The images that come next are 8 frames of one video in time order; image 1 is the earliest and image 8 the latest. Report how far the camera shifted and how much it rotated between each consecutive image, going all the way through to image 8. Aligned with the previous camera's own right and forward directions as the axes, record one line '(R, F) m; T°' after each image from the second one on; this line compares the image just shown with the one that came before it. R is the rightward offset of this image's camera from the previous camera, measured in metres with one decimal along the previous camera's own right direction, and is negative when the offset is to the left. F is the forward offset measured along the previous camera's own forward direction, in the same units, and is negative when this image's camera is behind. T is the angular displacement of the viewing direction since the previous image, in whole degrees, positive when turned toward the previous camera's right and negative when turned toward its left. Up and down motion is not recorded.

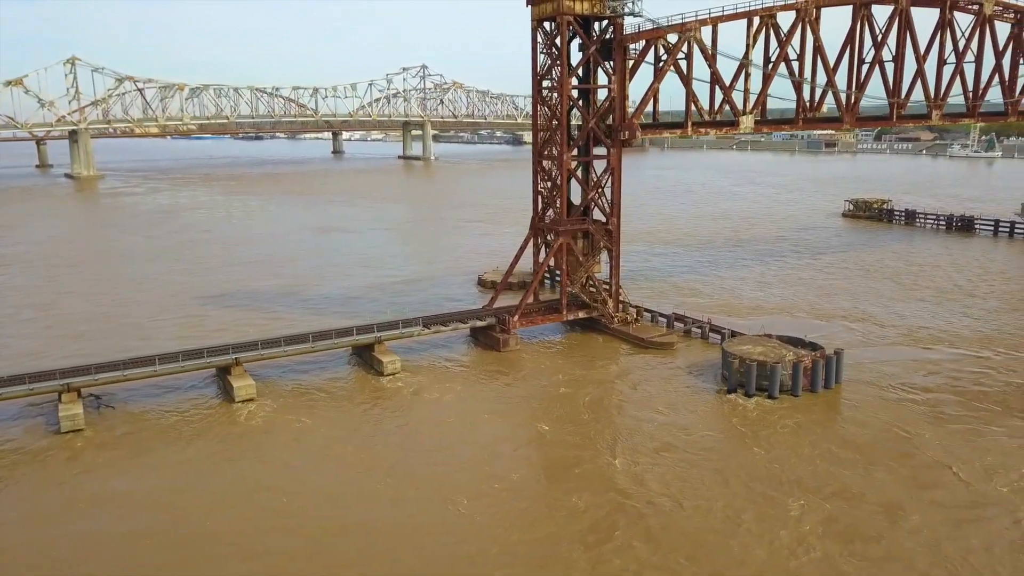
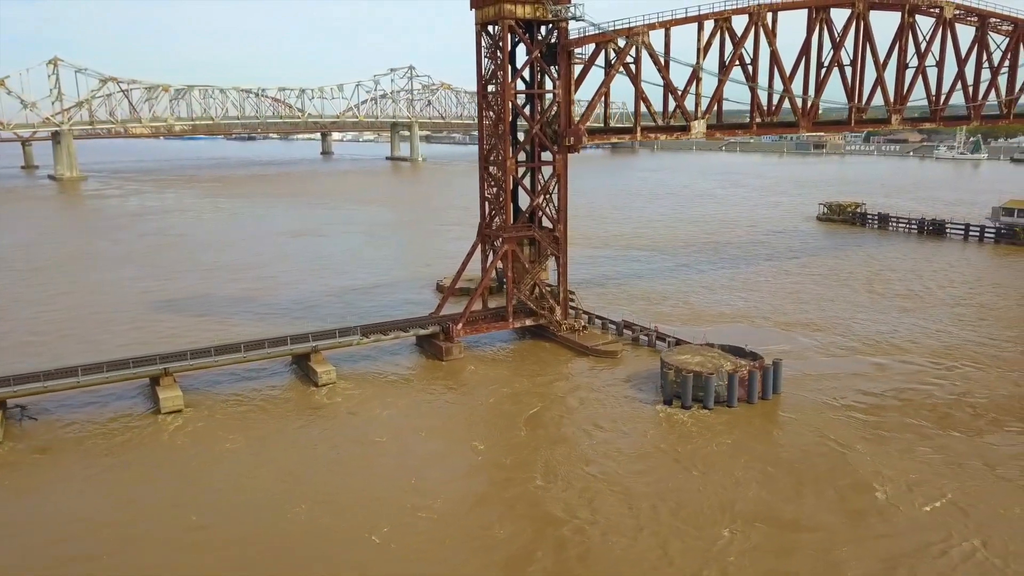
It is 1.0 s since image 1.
(+1.9, +0.3) m; 0°
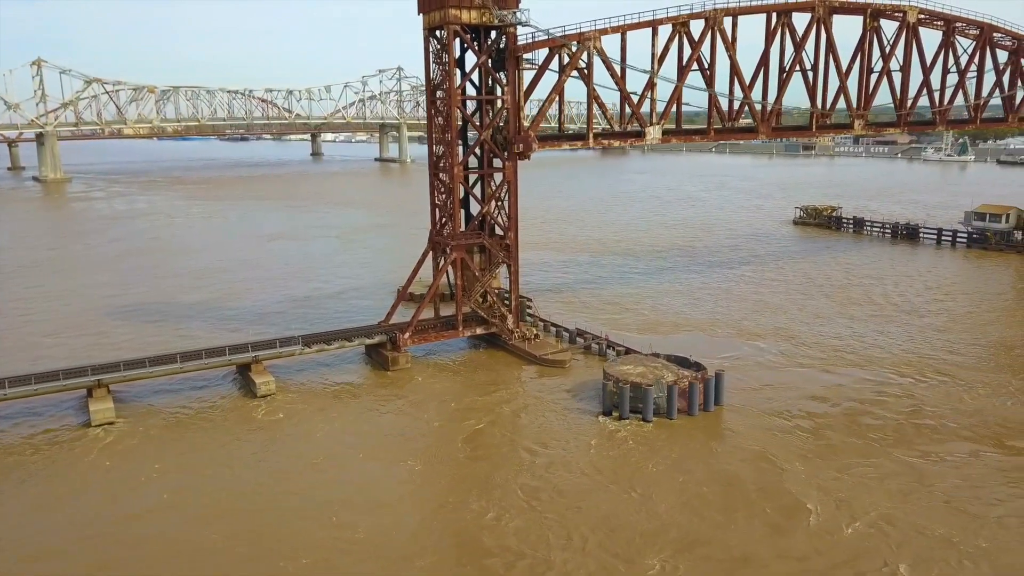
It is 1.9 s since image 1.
(+1.8, +0.3) m; 0°
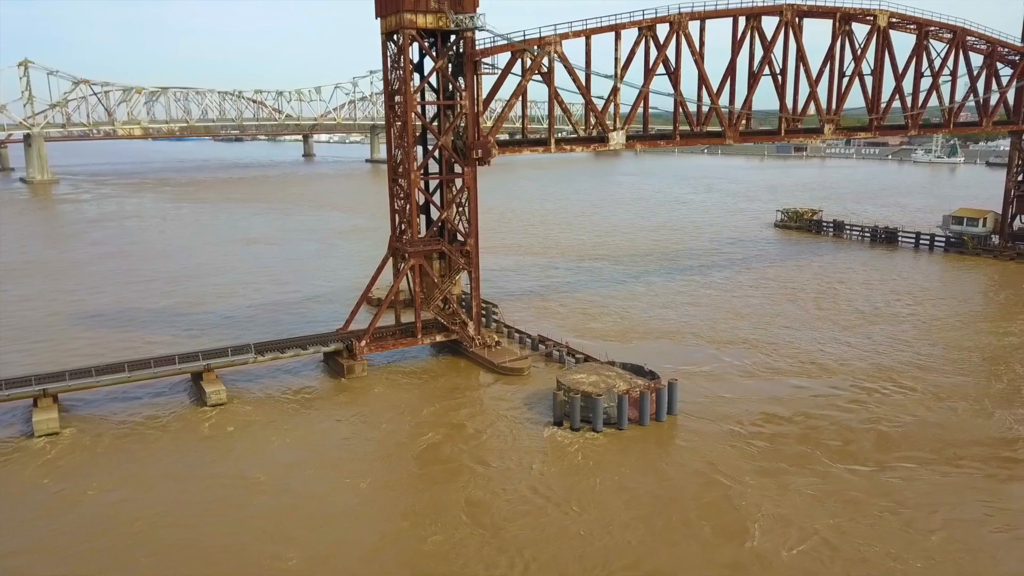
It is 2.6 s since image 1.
(+1.4, +0.2) m; 0°
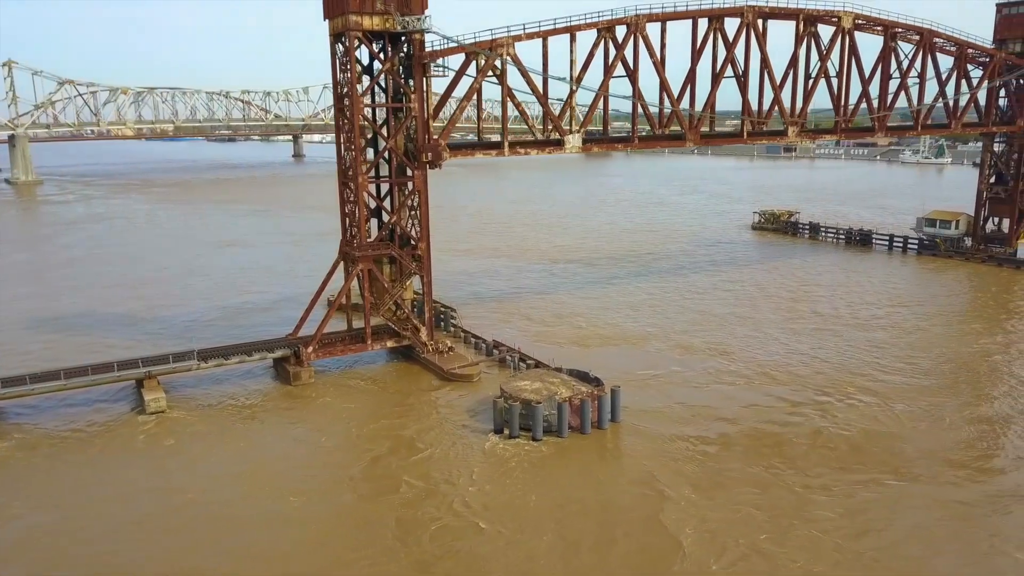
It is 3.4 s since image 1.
(+1.6, +0.2) m; 0°
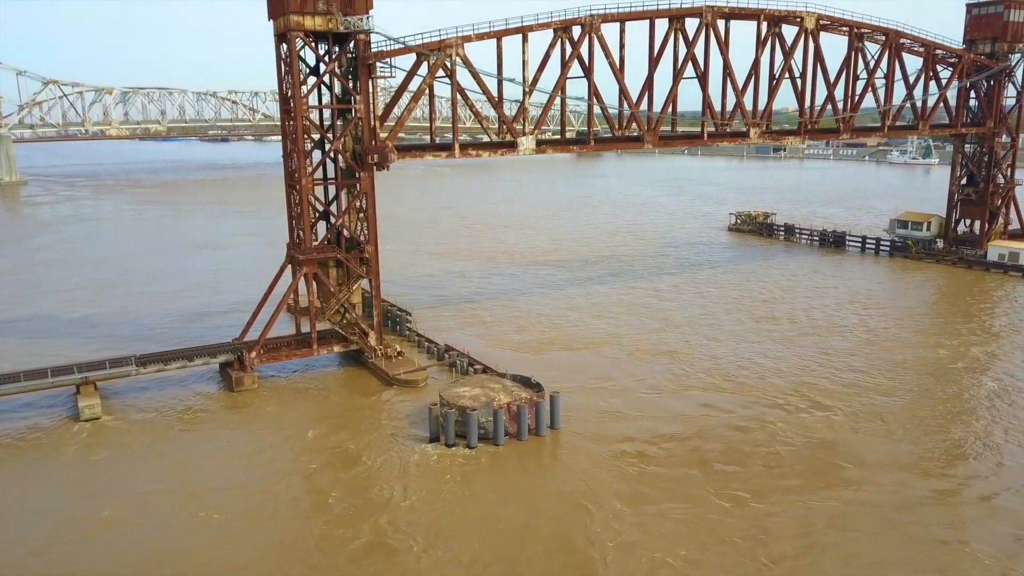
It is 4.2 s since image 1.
(+1.7, +0.3) m; 0°
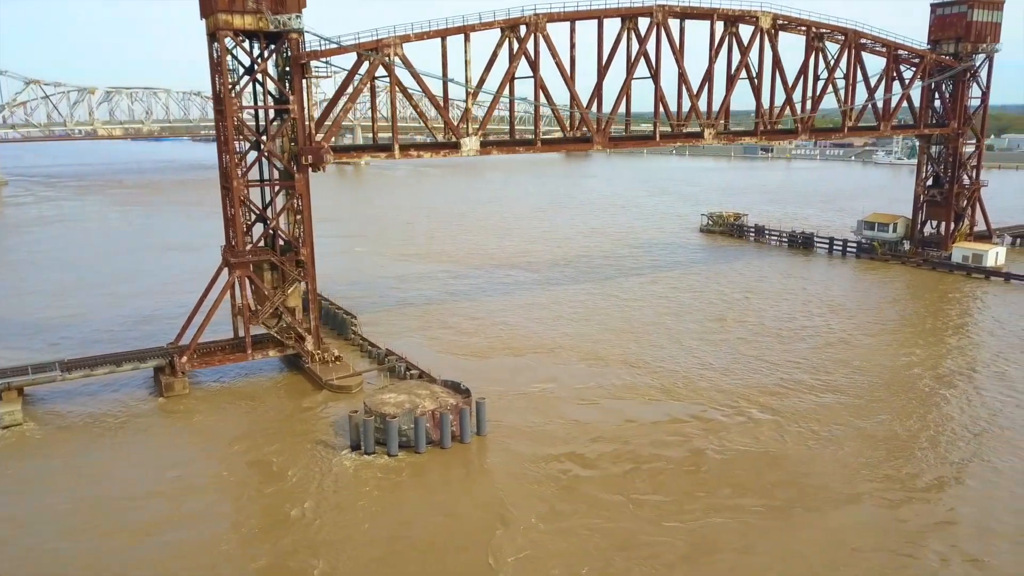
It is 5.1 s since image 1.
(+2.0, +0.3) m; 0°
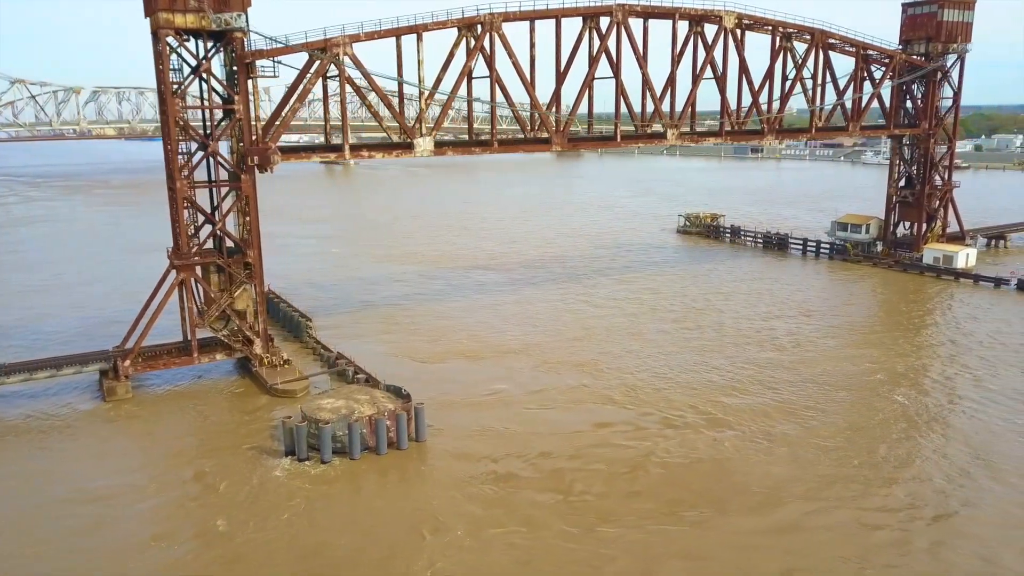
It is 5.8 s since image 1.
(+1.6, +0.3) m; 0°
